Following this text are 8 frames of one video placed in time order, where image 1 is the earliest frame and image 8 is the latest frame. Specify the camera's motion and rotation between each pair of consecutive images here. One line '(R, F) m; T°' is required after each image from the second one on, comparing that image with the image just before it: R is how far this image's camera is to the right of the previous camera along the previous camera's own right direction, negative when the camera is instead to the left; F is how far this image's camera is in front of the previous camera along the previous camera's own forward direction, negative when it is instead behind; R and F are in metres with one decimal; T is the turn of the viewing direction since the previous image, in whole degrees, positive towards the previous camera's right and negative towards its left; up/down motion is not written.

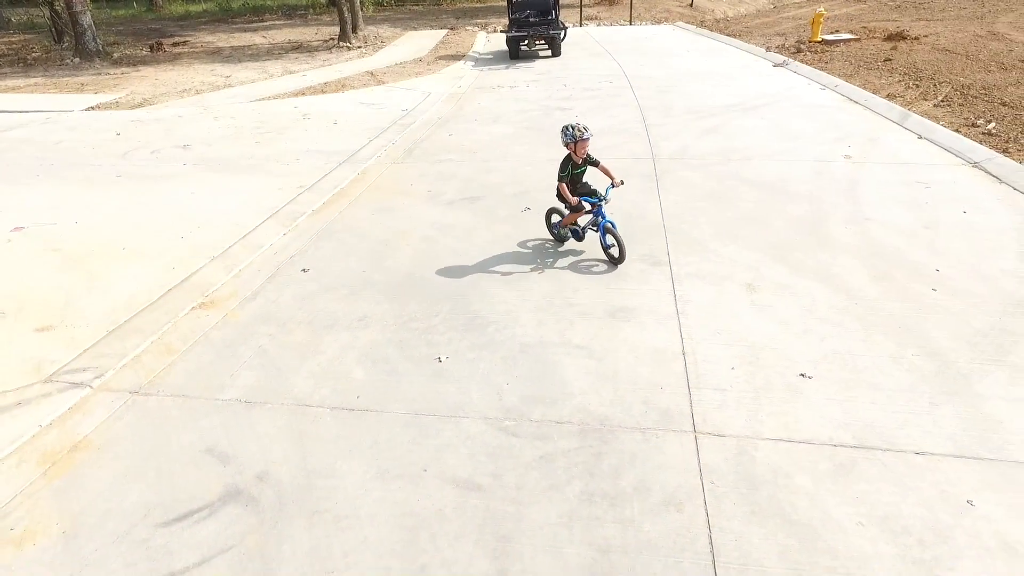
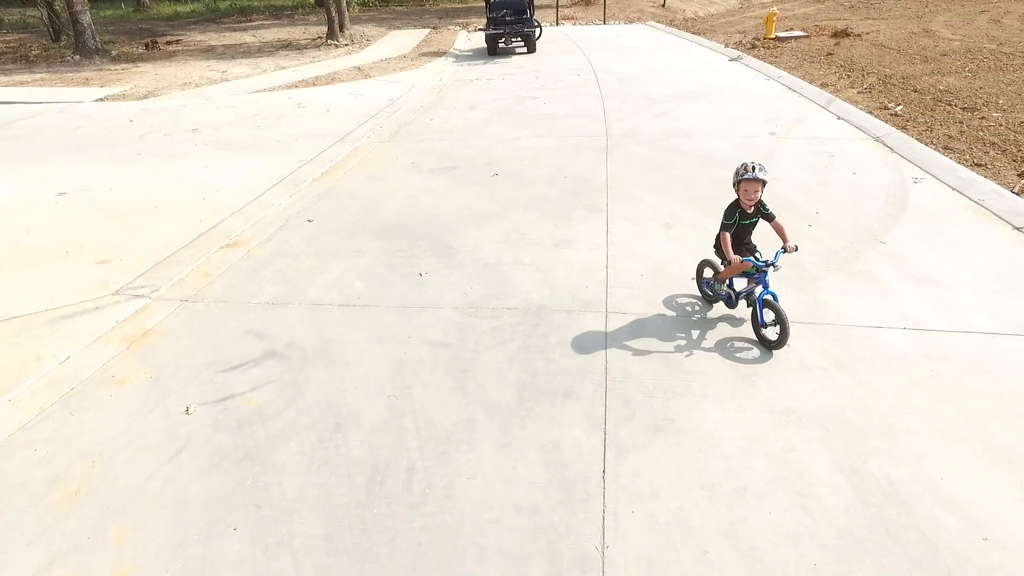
(+0.2, -1.0) m; +1°
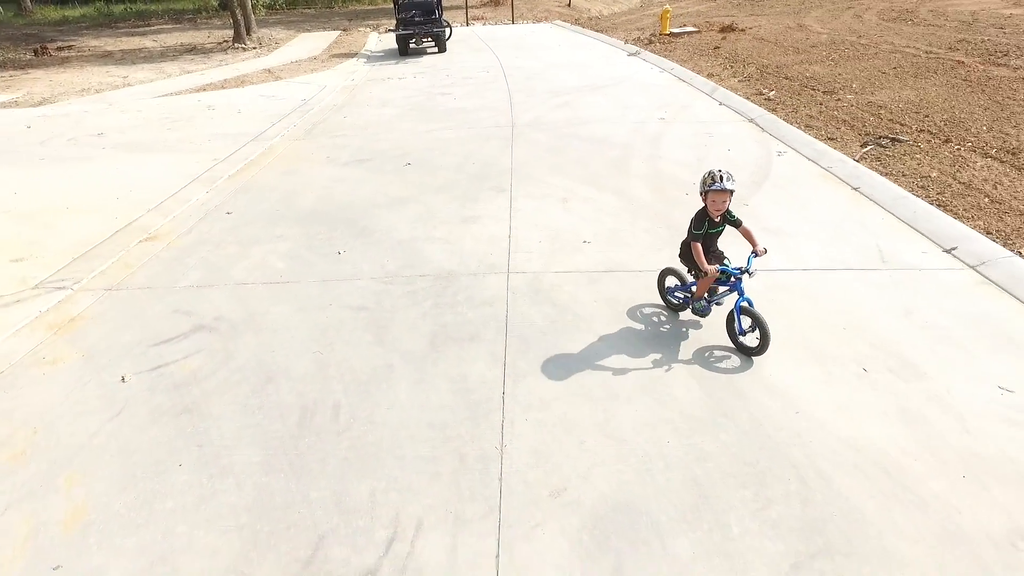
(+0.1, -0.5) m; +6°
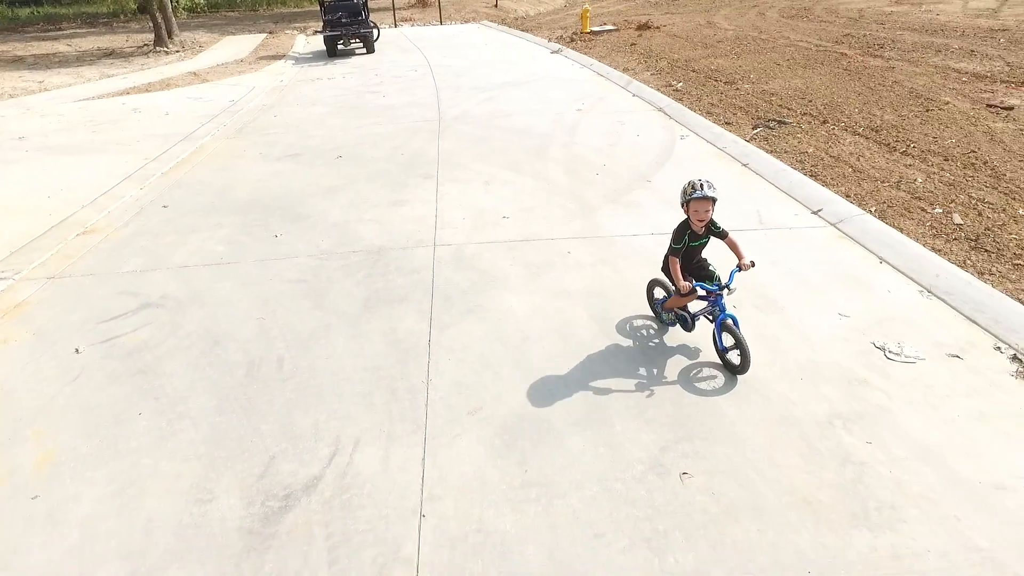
(+0.1, -0.5) m; +5°
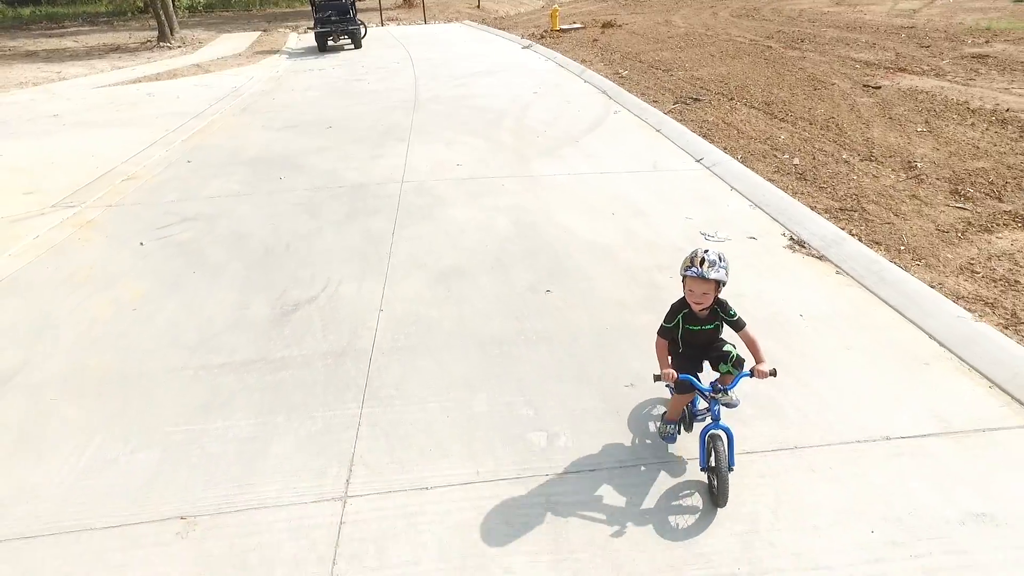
(+0.4, -1.5) m; +1°
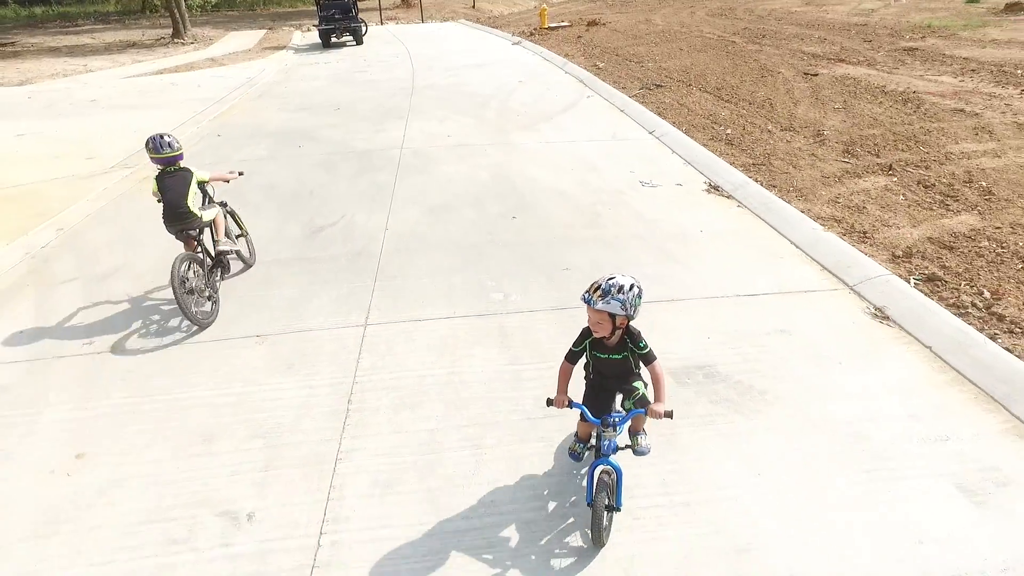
(+0.2, -1.2) m; 0°
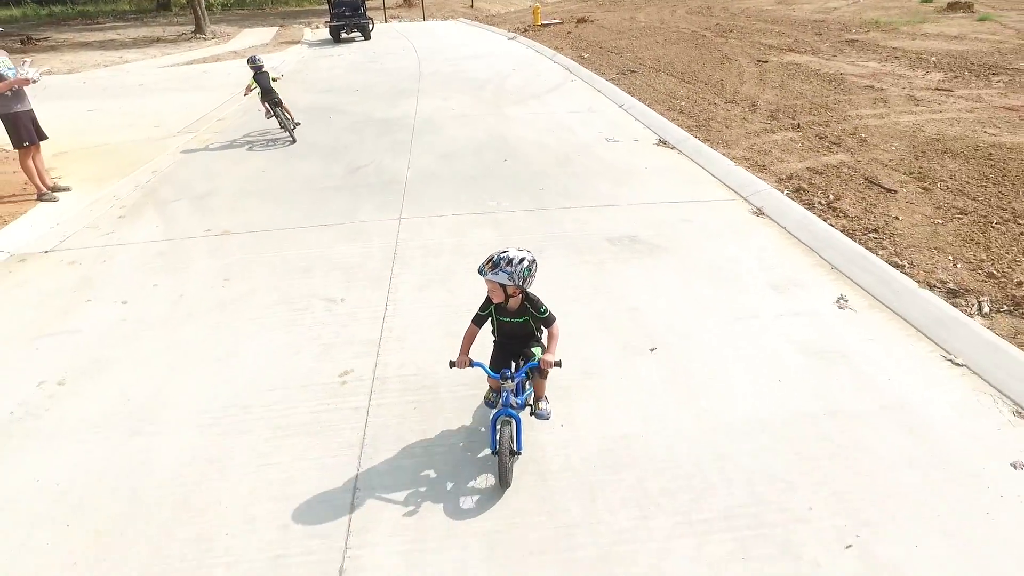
(+0.1, -1.6) m; 0°
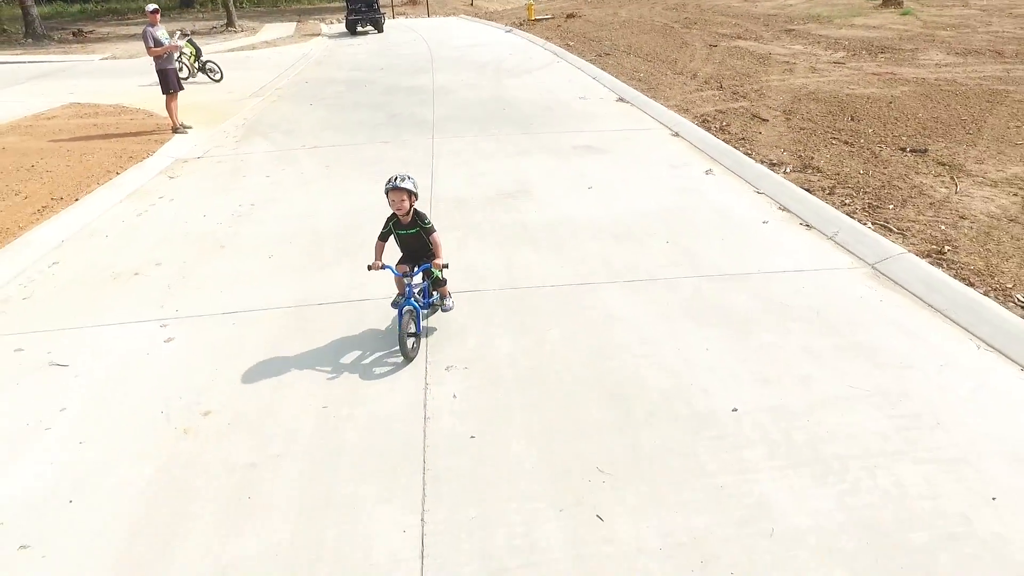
(0.0, -2.5) m; 0°
